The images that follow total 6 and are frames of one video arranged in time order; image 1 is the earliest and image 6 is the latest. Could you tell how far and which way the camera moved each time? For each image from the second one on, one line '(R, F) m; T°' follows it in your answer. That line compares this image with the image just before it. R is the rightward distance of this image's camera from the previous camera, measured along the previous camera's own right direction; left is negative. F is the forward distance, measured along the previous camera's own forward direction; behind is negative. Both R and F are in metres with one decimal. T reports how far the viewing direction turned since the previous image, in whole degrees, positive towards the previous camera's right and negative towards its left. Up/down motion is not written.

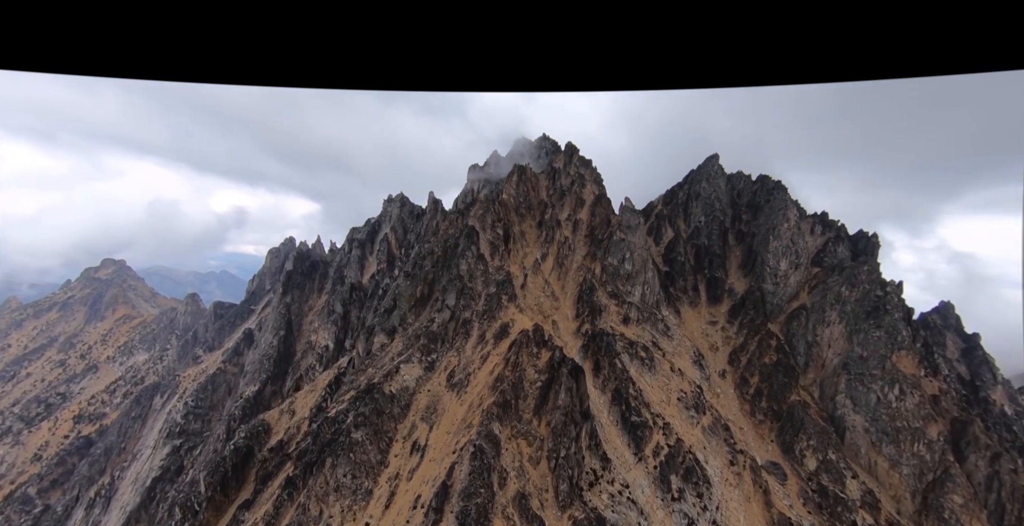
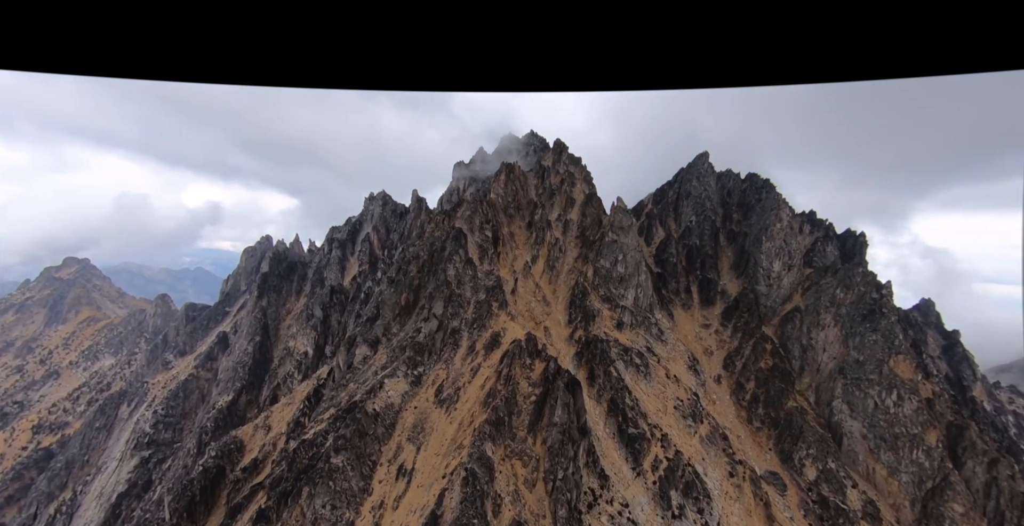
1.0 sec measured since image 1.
(-1.2, +3.9) m; +2°
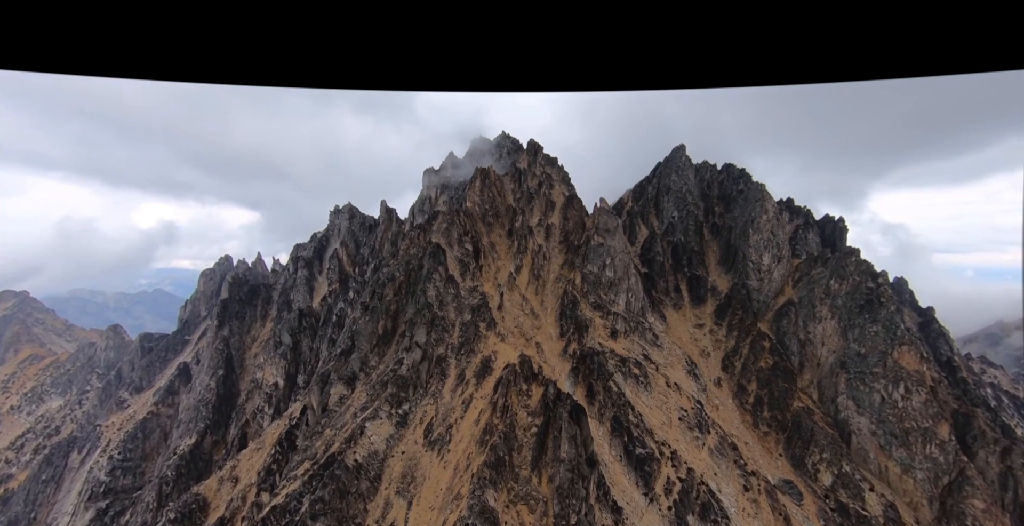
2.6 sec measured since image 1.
(-1.7, +5.9) m; +3°
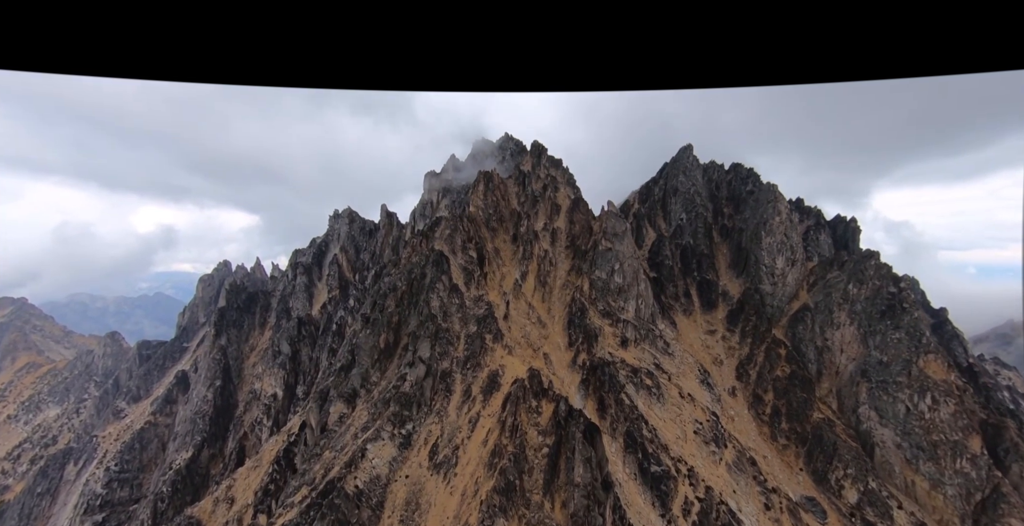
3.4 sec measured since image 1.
(-0.9, +3.0) m; 0°
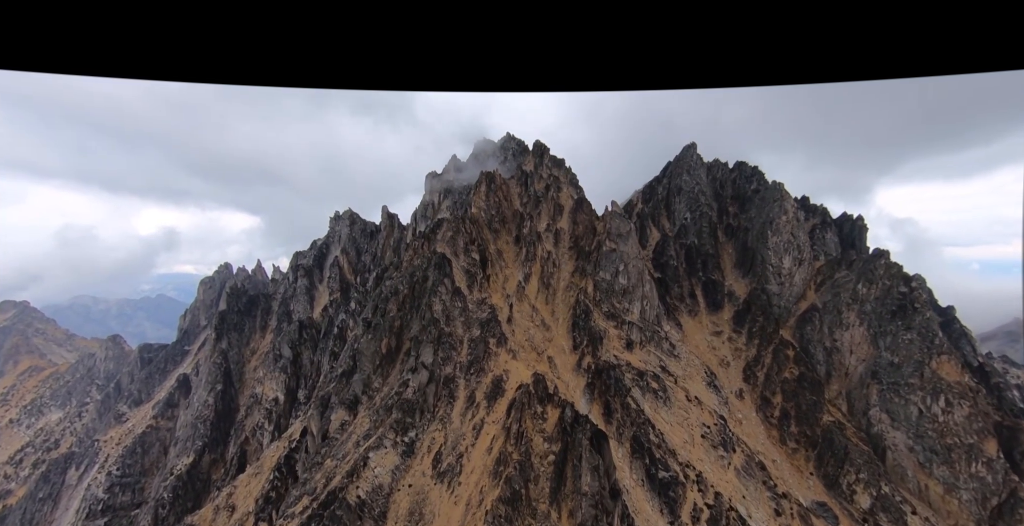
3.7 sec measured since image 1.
(-0.3, +1.1) m; 0°
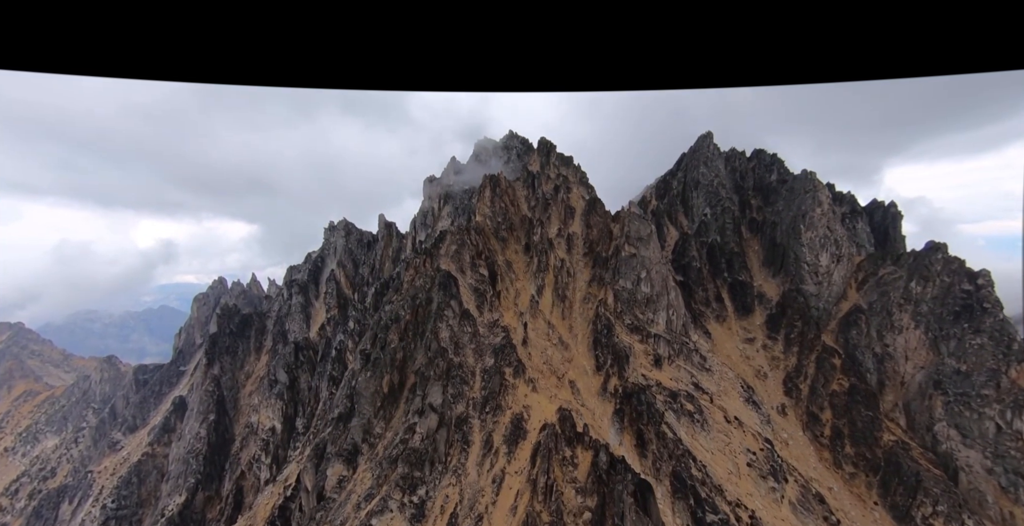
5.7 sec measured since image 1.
(-1.6, +7.7) m; 0°
